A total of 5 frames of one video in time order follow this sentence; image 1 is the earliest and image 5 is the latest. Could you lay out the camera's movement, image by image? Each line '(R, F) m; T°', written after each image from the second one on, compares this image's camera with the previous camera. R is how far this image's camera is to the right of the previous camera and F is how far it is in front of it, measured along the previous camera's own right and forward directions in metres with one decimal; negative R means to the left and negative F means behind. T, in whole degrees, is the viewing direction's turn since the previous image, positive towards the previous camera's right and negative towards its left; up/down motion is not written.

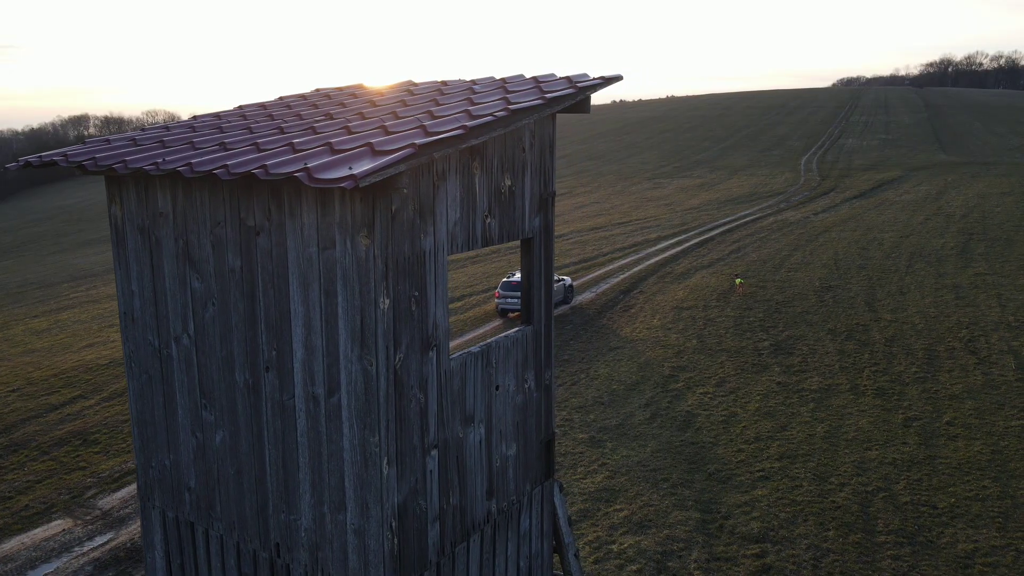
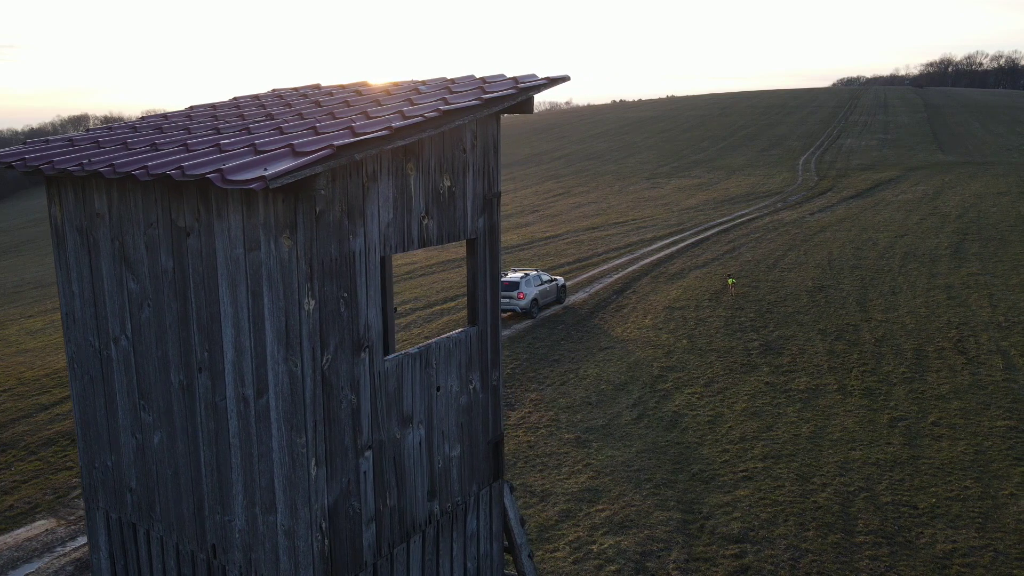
(+0.4, 0.0) m; 0°
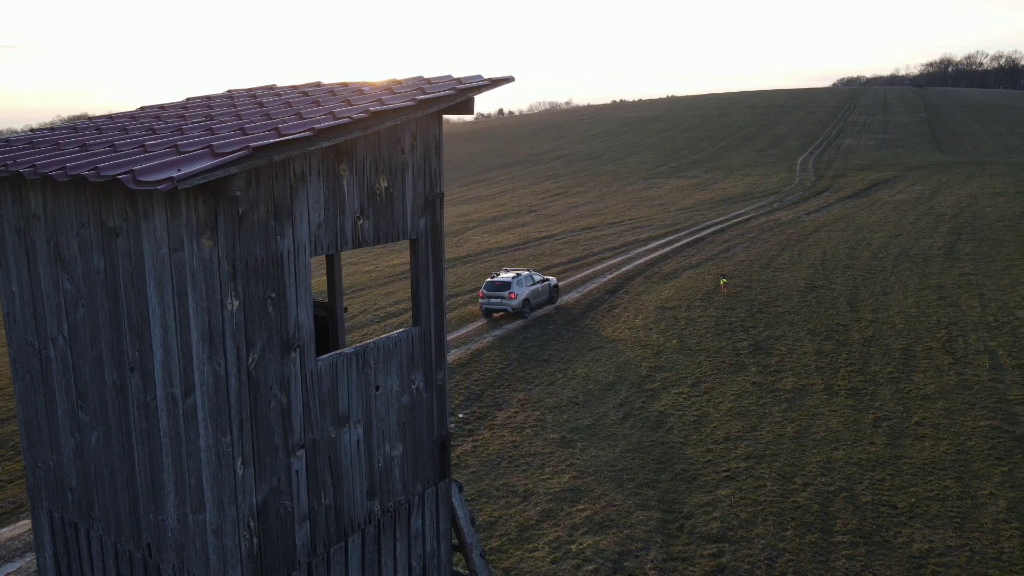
(+0.5, 0.0) m; 0°
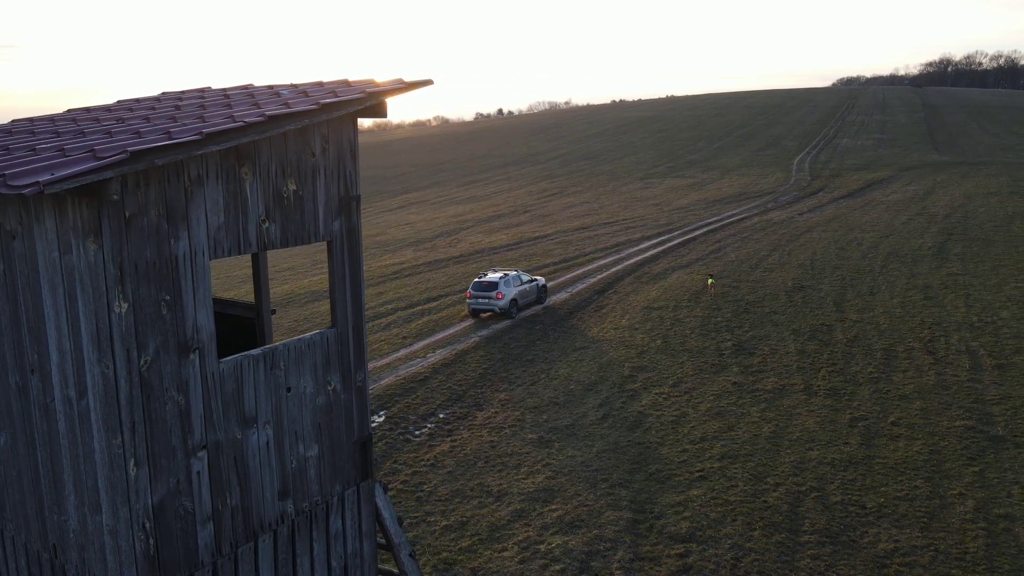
(+0.7, 0.0) m; 0°
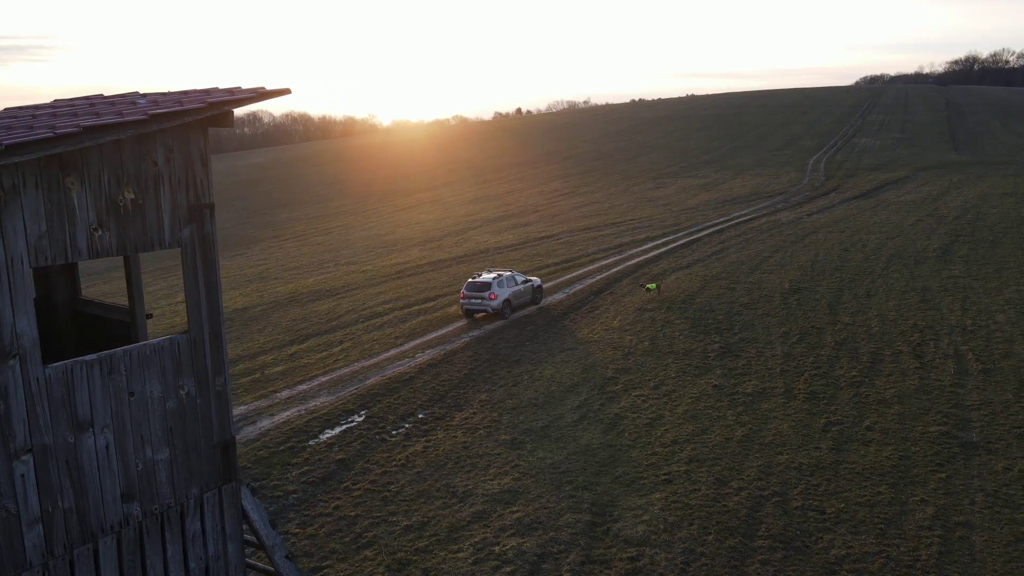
(+1.4, 0.0) m; -1°
